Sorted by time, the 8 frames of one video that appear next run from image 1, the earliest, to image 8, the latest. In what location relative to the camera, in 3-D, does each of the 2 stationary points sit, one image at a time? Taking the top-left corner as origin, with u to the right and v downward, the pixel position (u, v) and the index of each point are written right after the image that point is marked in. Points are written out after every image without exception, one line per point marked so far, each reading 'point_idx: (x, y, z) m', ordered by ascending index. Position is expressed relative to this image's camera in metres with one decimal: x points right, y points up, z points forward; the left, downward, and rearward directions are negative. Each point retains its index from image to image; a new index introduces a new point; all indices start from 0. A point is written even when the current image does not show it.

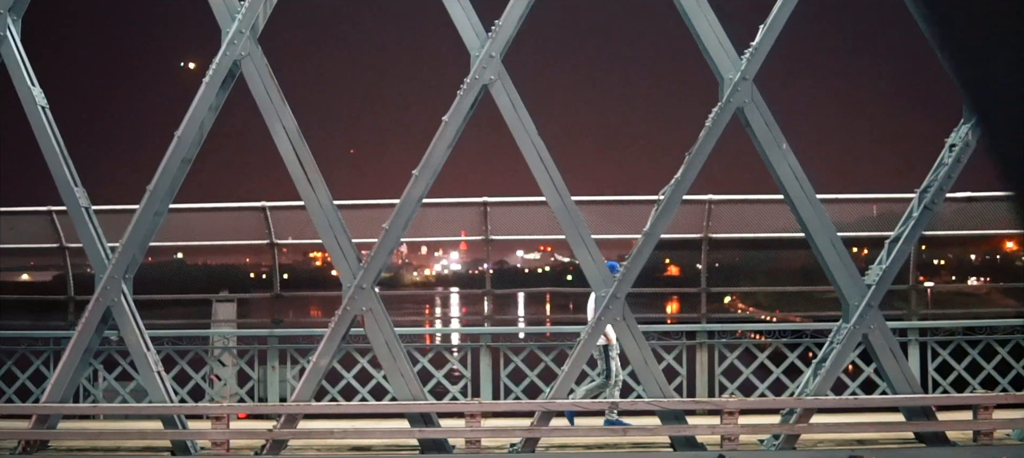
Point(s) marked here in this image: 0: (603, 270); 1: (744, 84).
0: (+0.7, -0.3, +11.4) m
1: (+1.9, +1.2, +11.4) m
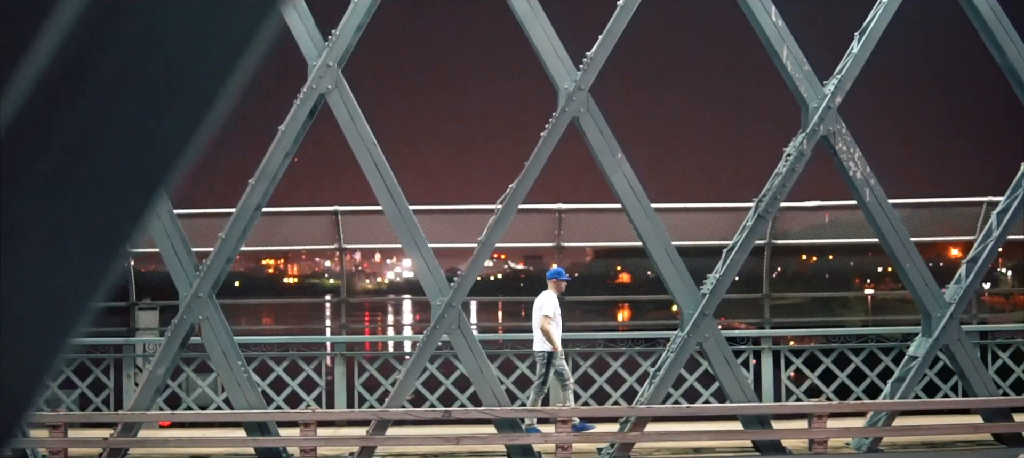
0: (-0.6, -0.4, +11.4) m
1: (+0.6, +1.1, +11.4) m
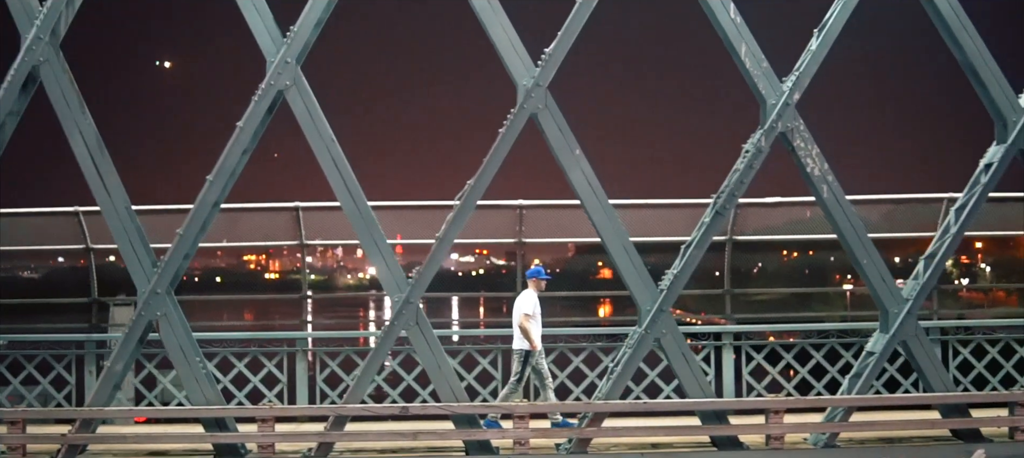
0: (-1.0, -0.4, +11.4) m
1: (+0.2, +1.1, +11.4) m
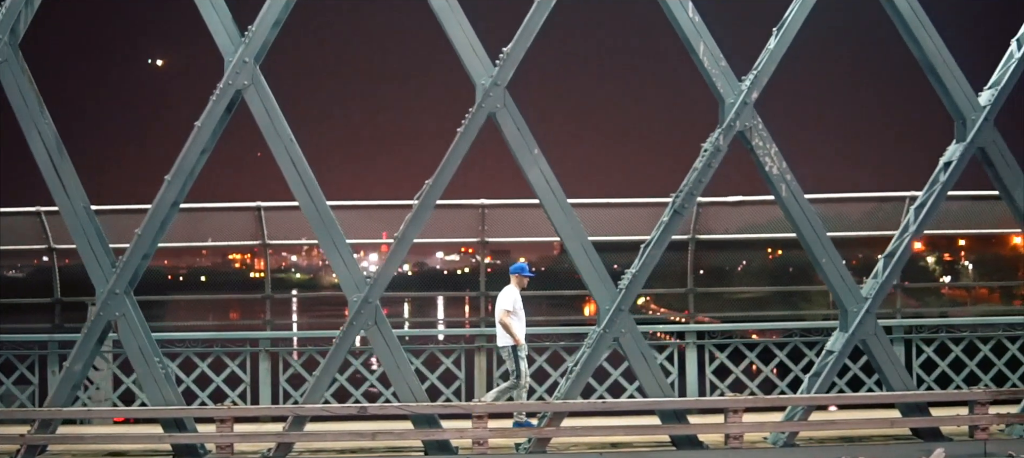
0: (-1.3, -0.4, +11.4) m
1: (-0.1, +1.1, +11.4) m
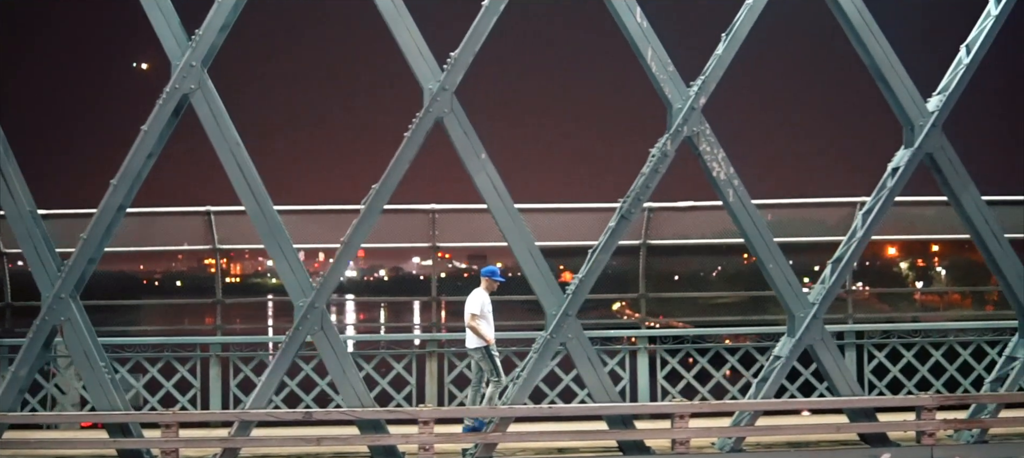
0: (-1.7, -0.4, +11.4) m
1: (-0.6, +1.1, +11.4) m
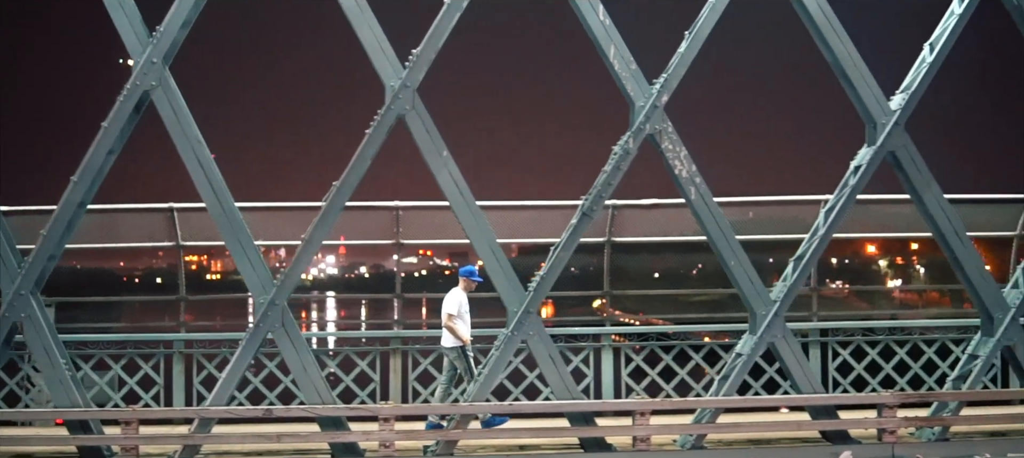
0: (-2.1, -0.4, +11.4) m
1: (-0.9, +1.1, +11.4) m
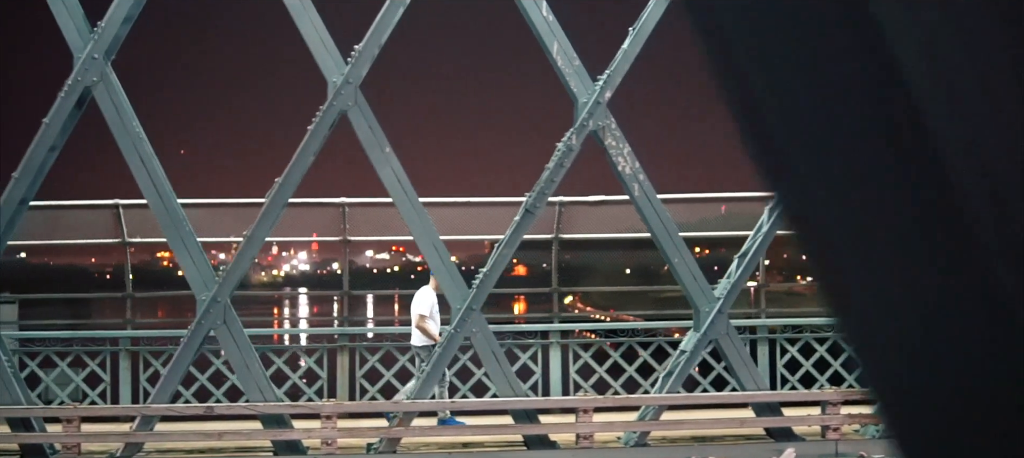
0: (-2.5, -0.4, +11.3) m
1: (-1.4, +1.2, +11.3) m
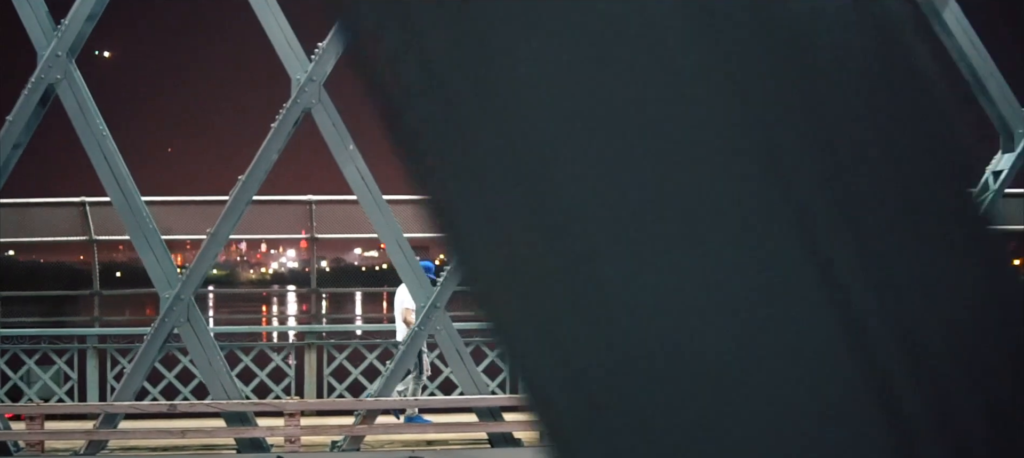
0: (-2.8, -0.3, +11.3) m
1: (-1.6, +1.2, +11.3) m
